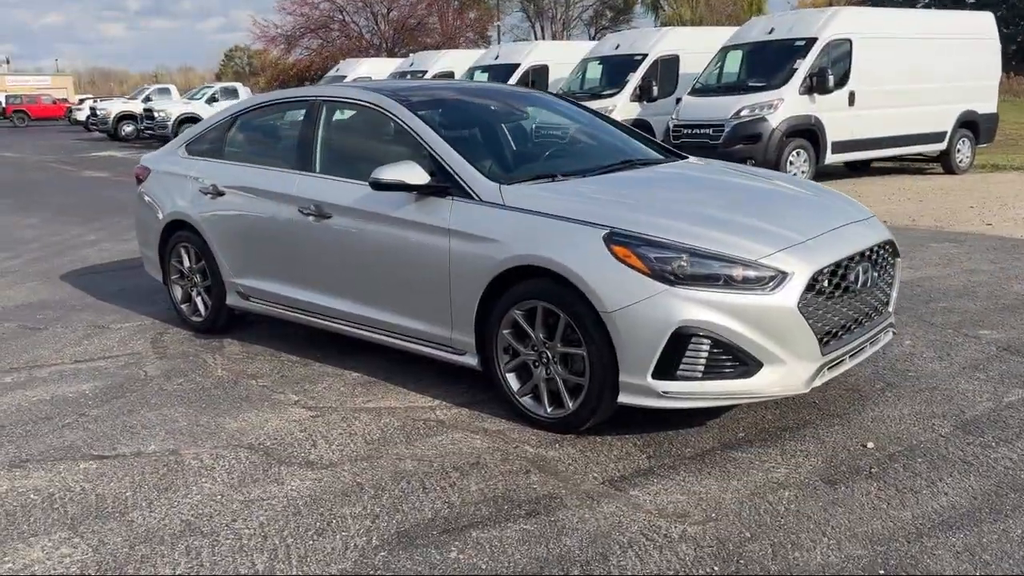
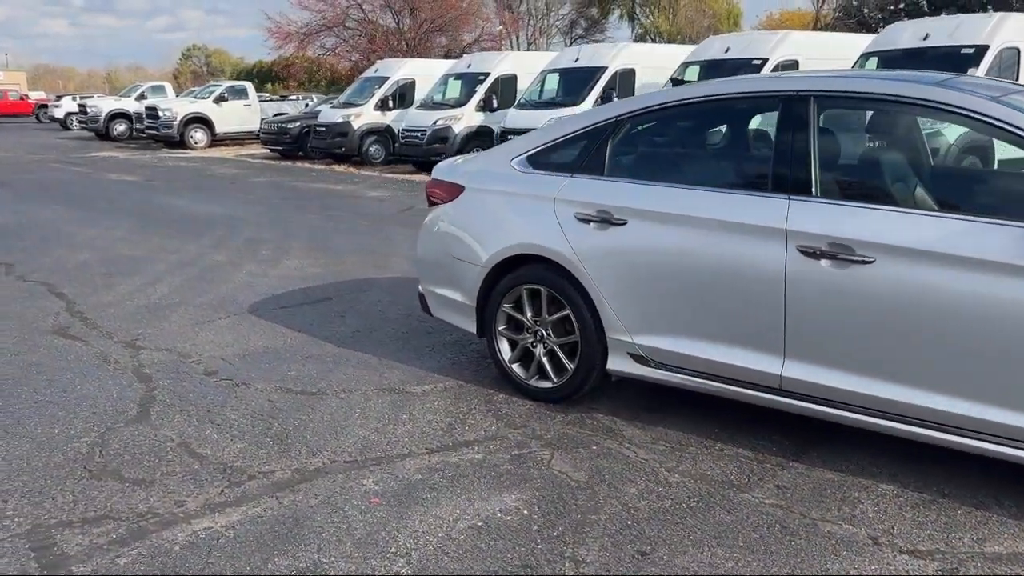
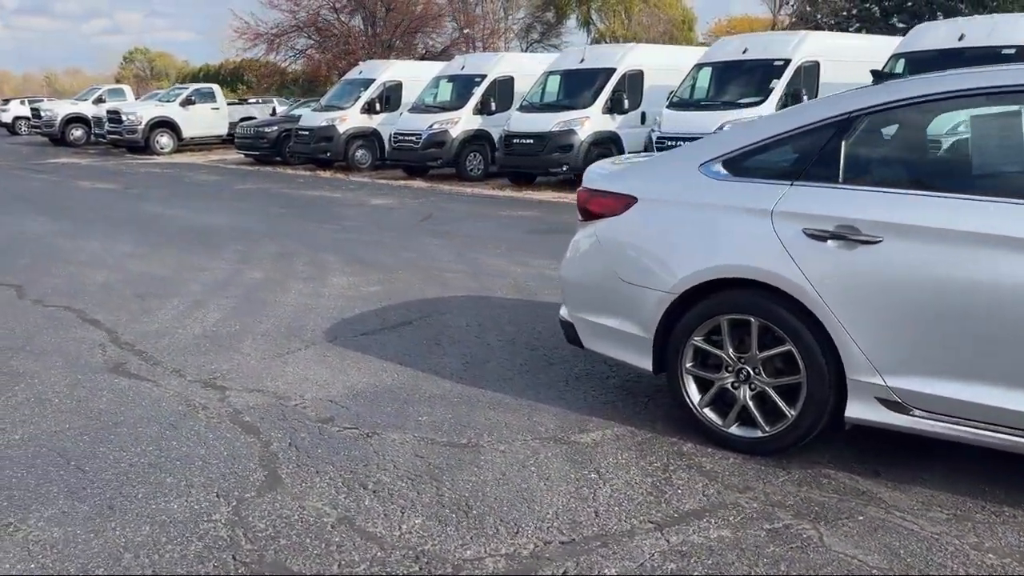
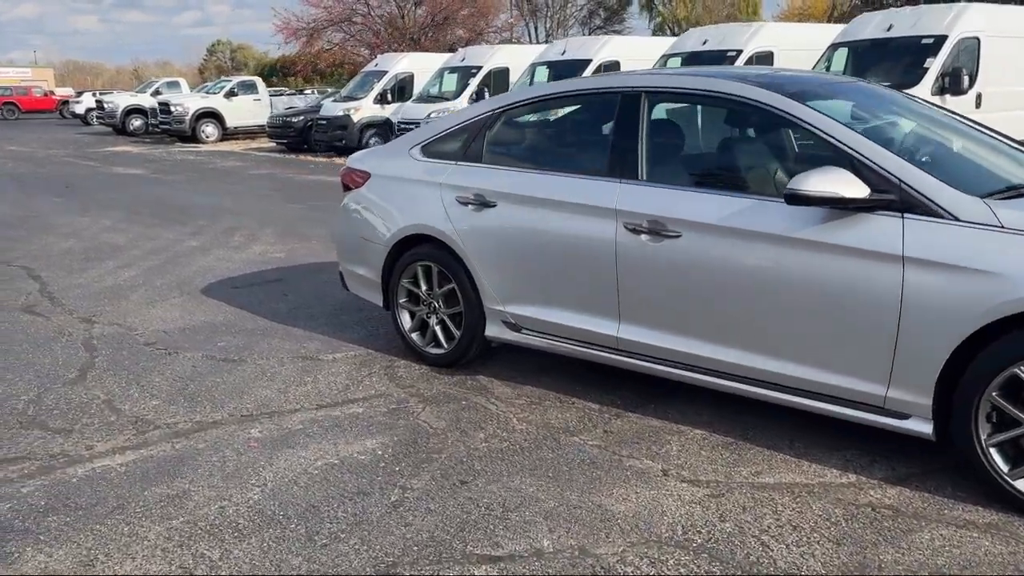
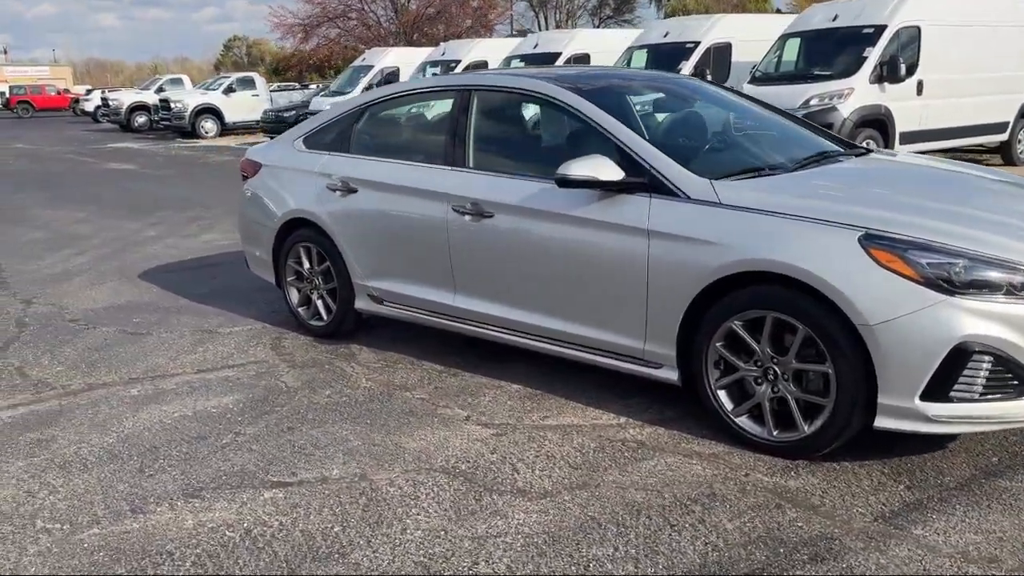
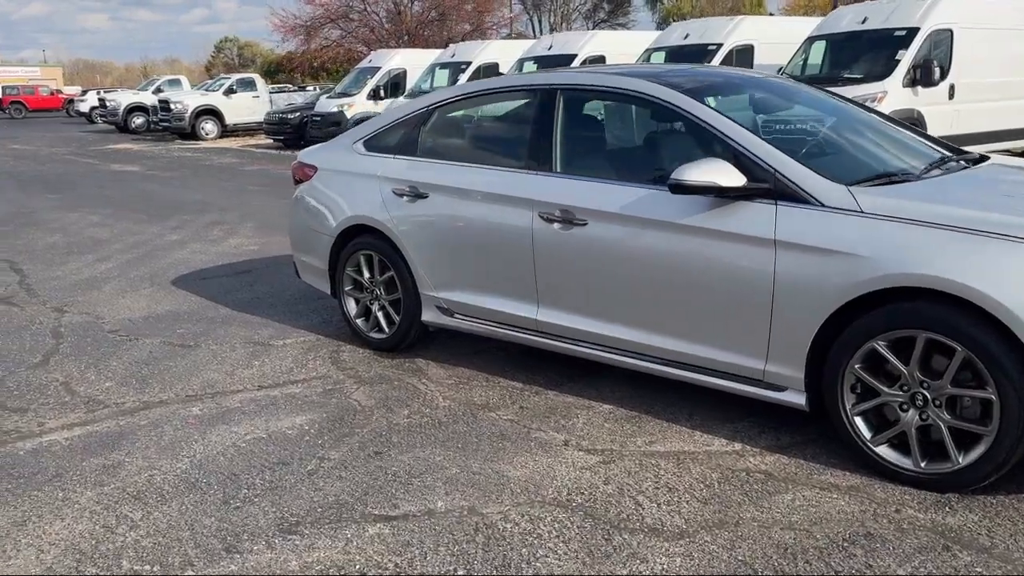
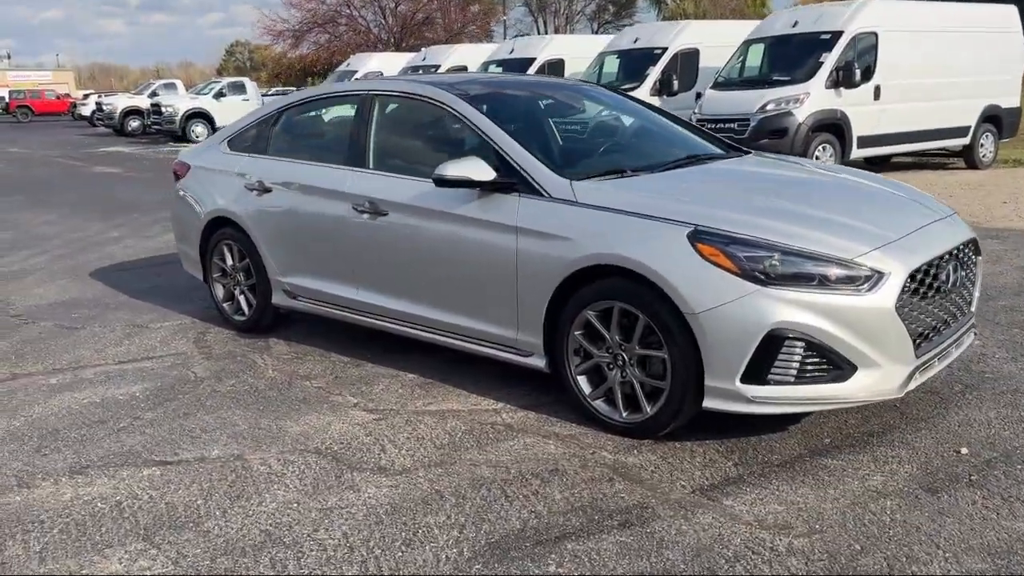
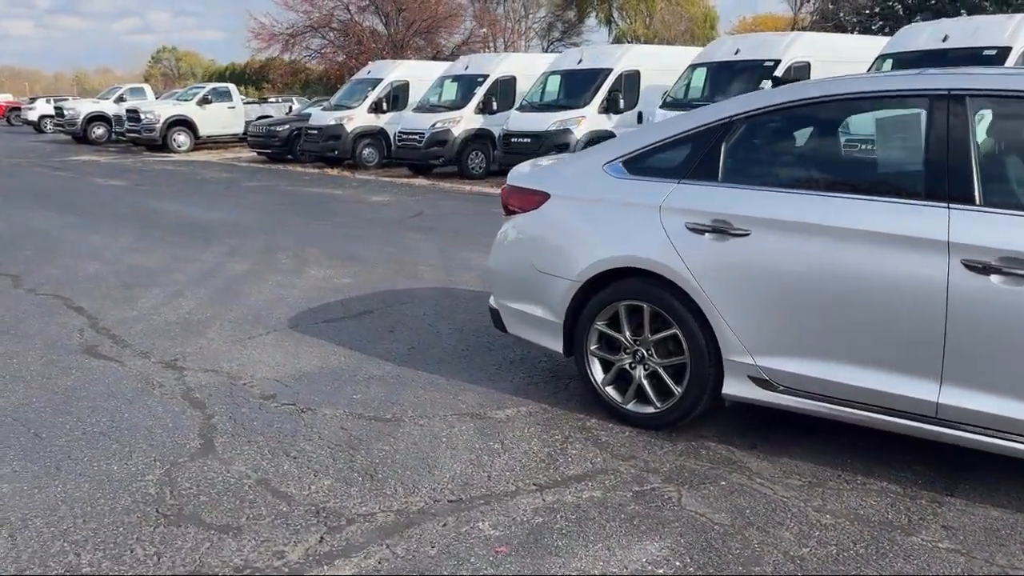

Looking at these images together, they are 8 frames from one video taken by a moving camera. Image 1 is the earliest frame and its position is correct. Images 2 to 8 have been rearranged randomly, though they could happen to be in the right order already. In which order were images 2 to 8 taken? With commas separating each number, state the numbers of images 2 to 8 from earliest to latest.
7, 5, 6, 4, 2, 8, 3
